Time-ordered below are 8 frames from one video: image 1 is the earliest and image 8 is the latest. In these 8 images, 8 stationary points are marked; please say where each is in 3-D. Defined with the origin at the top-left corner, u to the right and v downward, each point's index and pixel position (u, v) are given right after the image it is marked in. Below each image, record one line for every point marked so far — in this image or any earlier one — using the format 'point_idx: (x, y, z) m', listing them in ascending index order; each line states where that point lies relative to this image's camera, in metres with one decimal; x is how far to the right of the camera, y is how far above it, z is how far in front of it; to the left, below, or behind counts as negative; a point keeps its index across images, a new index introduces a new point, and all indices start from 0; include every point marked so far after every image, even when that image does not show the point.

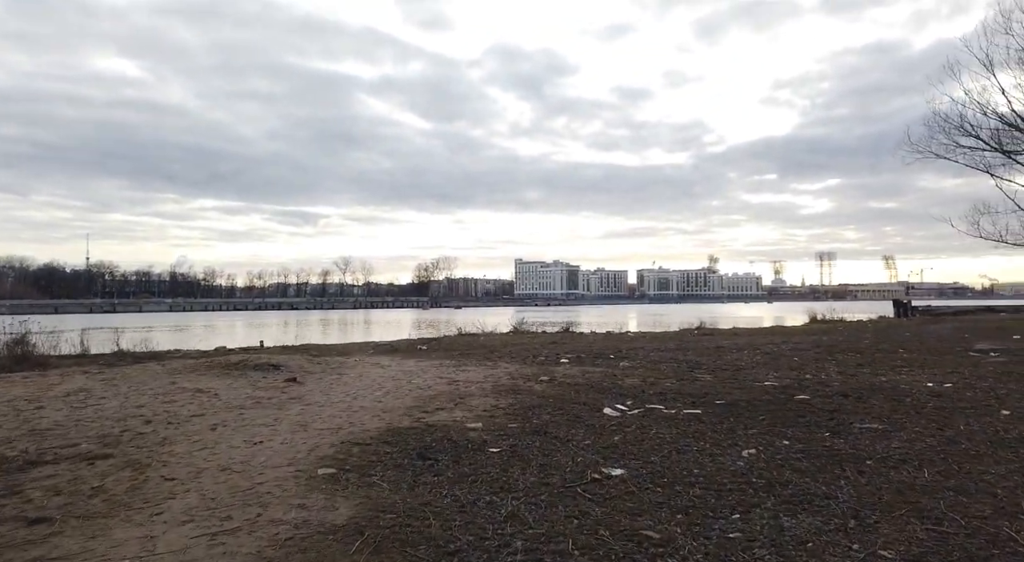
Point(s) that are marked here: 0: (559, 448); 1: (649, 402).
0: (+0.4, -1.6, +5.4) m
1: (+1.9, -1.6, +7.7) m
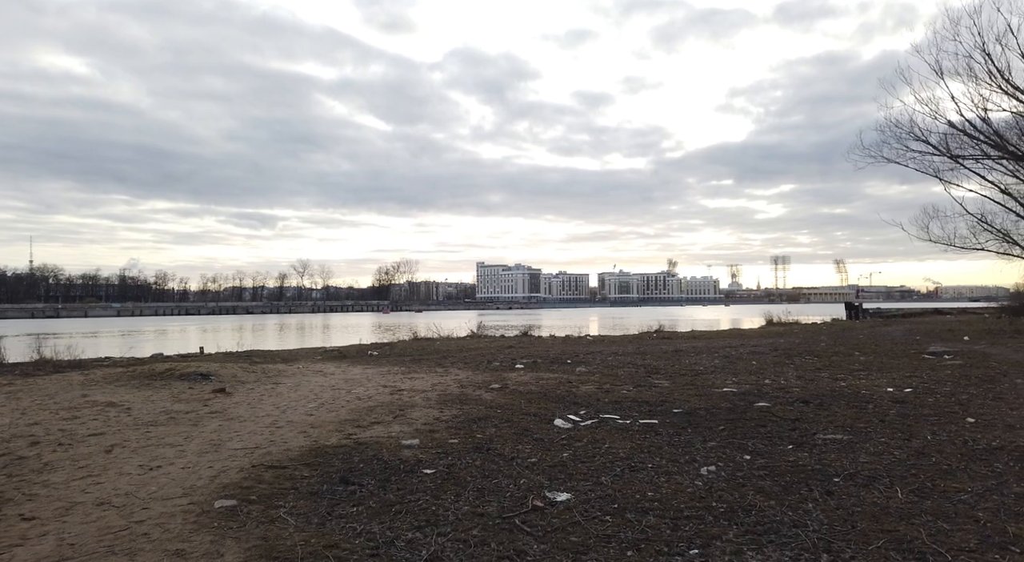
0: (-0.1, -1.6, +4.8) m
1: (+1.2, -1.6, +7.2) m
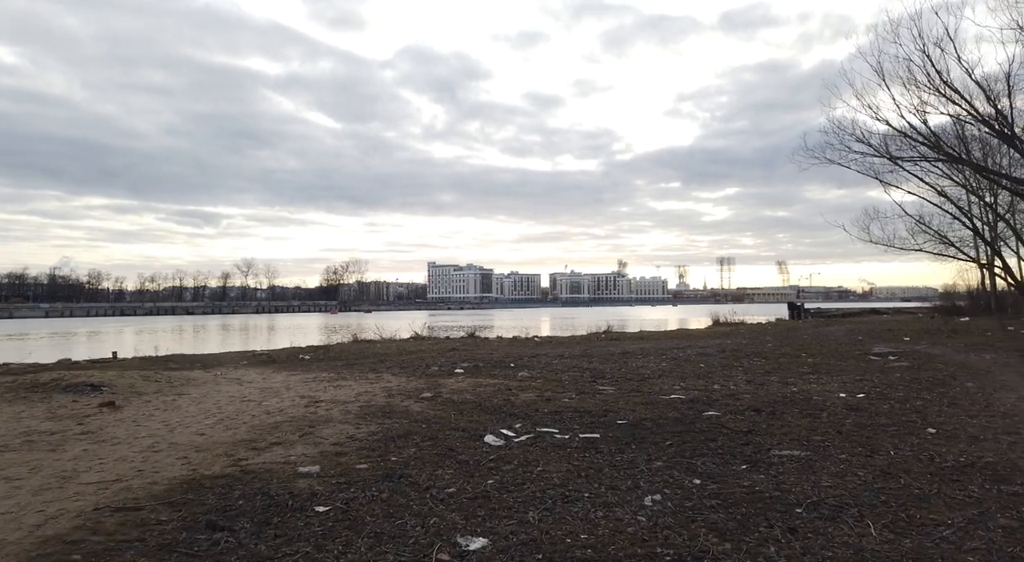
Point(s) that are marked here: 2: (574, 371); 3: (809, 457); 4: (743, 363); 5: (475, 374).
0: (-0.7, -1.5, +4.0) m
1: (+0.4, -1.6, +6.5) m
2: (+1.3, -1.8, +11.5) m
3: (+2.5, -1.5, +4.7) m
4: (+4.7, -1.7, +11.8) m
5: (-0.7, -1.8, +11.1) m
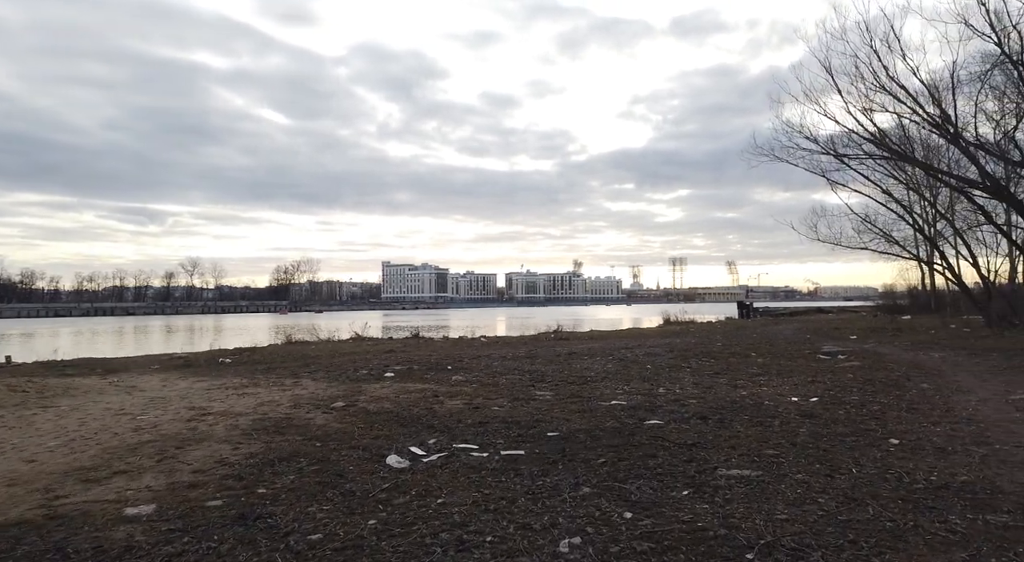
0: (-1.4, -1.5, +3.1) m
1: (-0.5, -1.5, +5.6) m
2: (0.0, -1.7, +10.7) m
3: (+1.7, -1.4, +4.0) m
4: (+3.5, -1.6, +11.2) m
5: (-1.9, -1.7, +10.1) m
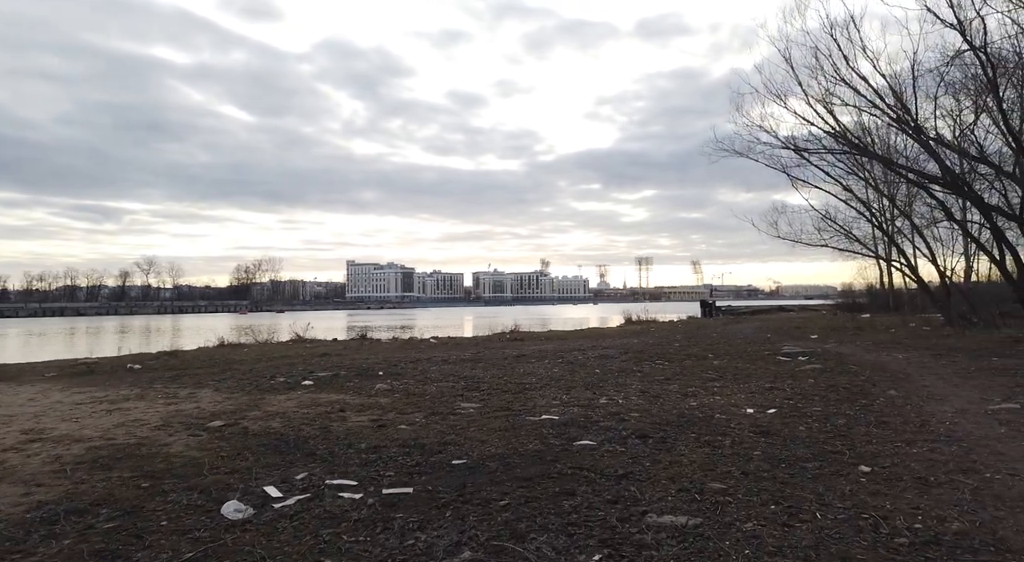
0: (-2.1, -1.4, +1.9) m
1: (-1.3, -1.5, +4.5) m
2: (-1.1, -1.7, +9.6) m
3: (+1.0, -1.3, +3.0) m
4: (+2.3, -1.6, +10.3) m
5: (-3.0, -1.7, +8.9) m
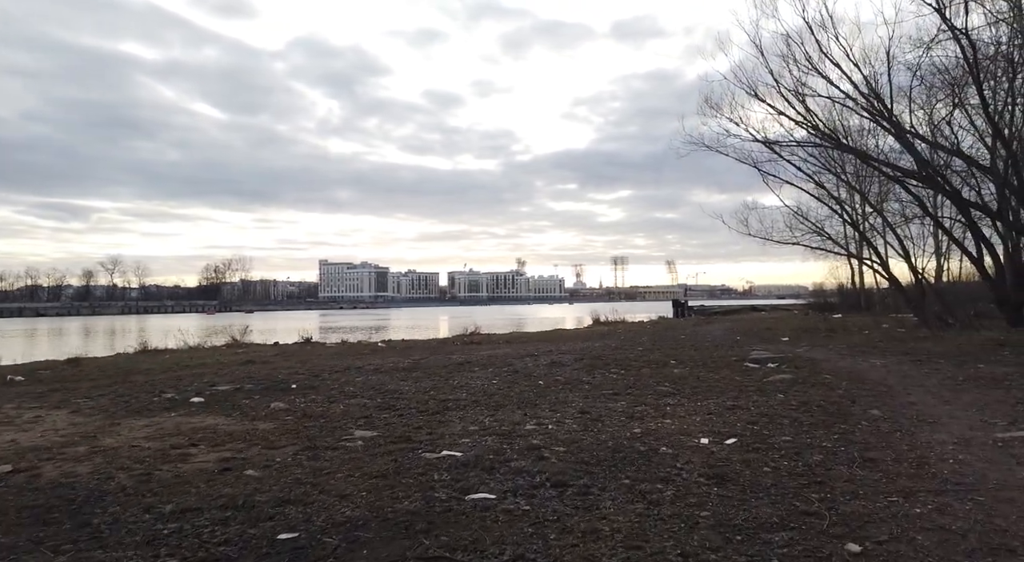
0: (-2.8, -1.4, +0.5) m
1: (-2.2, -1.5, +3.1) m
2: (-2.1, -1.6, +8.2) m
3: (+0.2, -1.3, +1.7) m
4: (+1.3, -1.5, +9.0) m
5: (-4.0, -1.7, +7.5) m
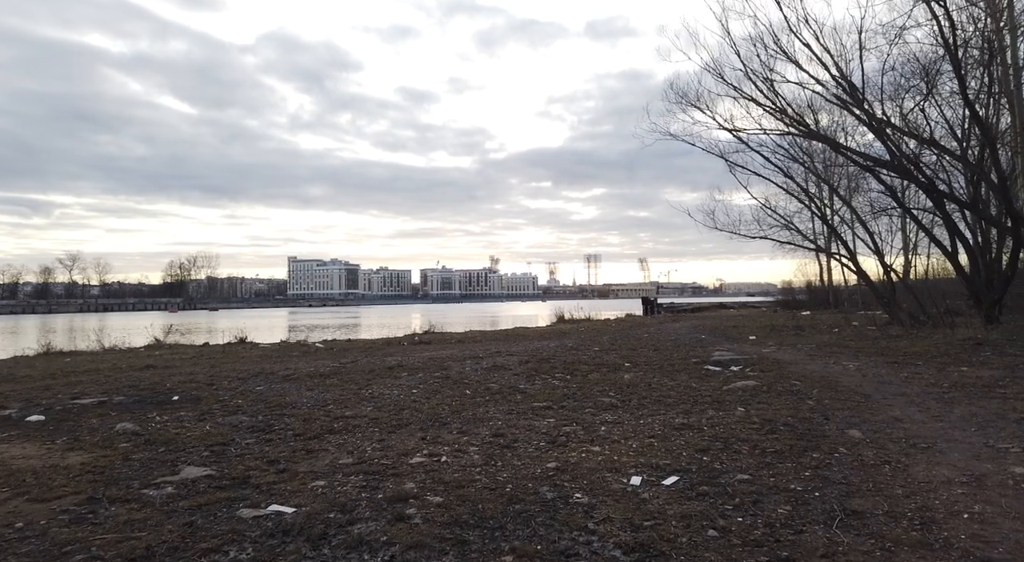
0: (-3.5, -1.3, -1.0) m
1: (-2.9, -1.4, +1.6) m
2: (-3.1, -1.5, +6.7) m
3: (-0.5, -1.2, +0.4) m
4: (+0.2, -1.4, +7.8) m
5: (-5.0, -1.5, +6.0) m
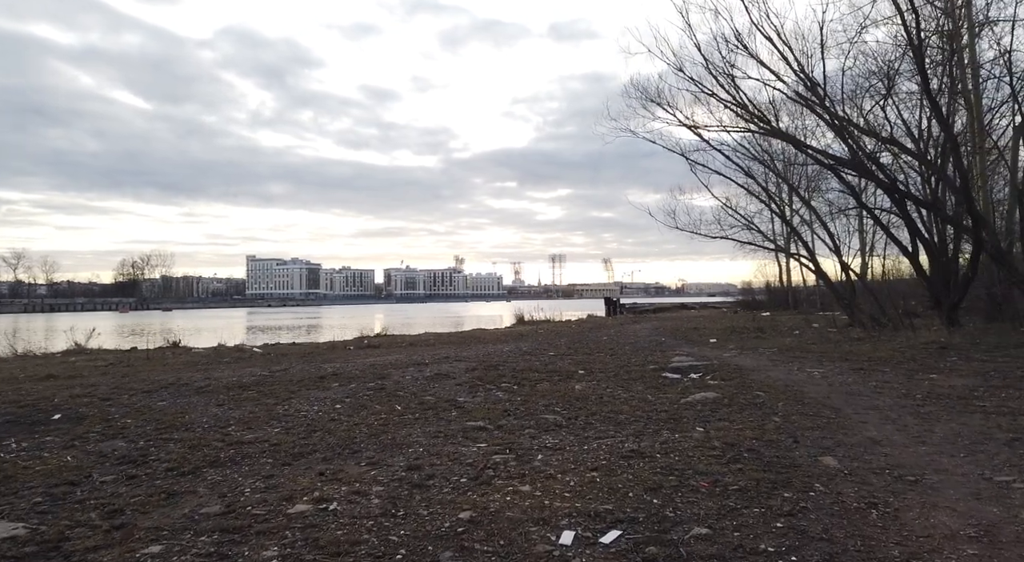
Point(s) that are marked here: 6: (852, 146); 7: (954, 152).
0: (-3.7, -1.3, -2.0) m
1: (-3.3, -1.4, +0.6) m
2: (-3.8, -1.5, +5.7) m
3: (-0.8, -1.2, -0.5) m
4: (-0.6, -1.5, +6.9) m
5: (-5.6, -1.5, +4.8) m
6: (+8.5, +3.4, +14.2) m
7: (+10.2, +3.0, +13.2) m
